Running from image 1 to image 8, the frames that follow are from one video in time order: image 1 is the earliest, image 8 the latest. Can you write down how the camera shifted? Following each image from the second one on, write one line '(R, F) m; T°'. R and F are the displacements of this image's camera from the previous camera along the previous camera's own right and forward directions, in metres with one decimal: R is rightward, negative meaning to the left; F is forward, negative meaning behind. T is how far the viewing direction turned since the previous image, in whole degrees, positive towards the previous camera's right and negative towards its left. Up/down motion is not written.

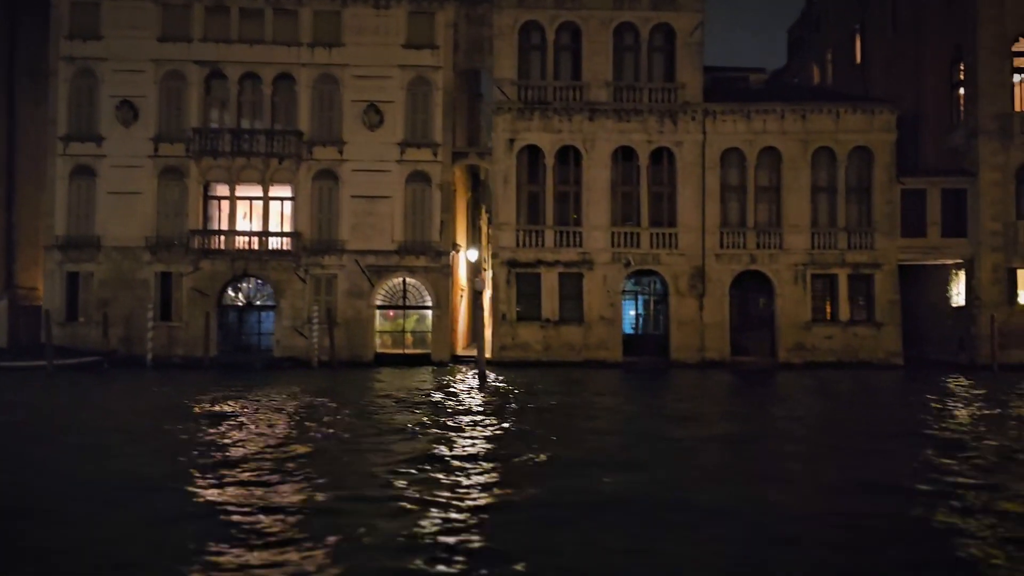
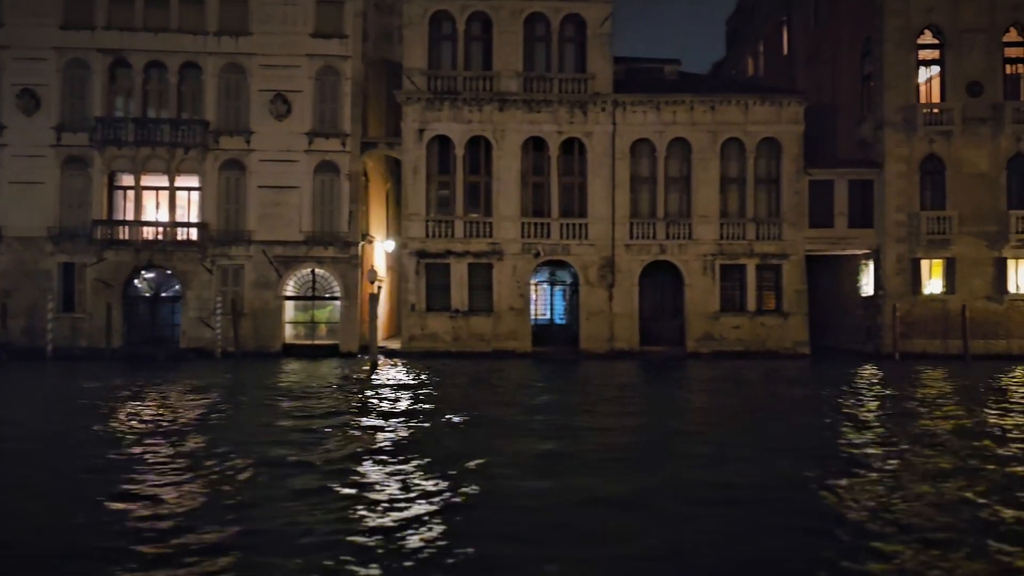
(+3.3, 0.0) m; +1°
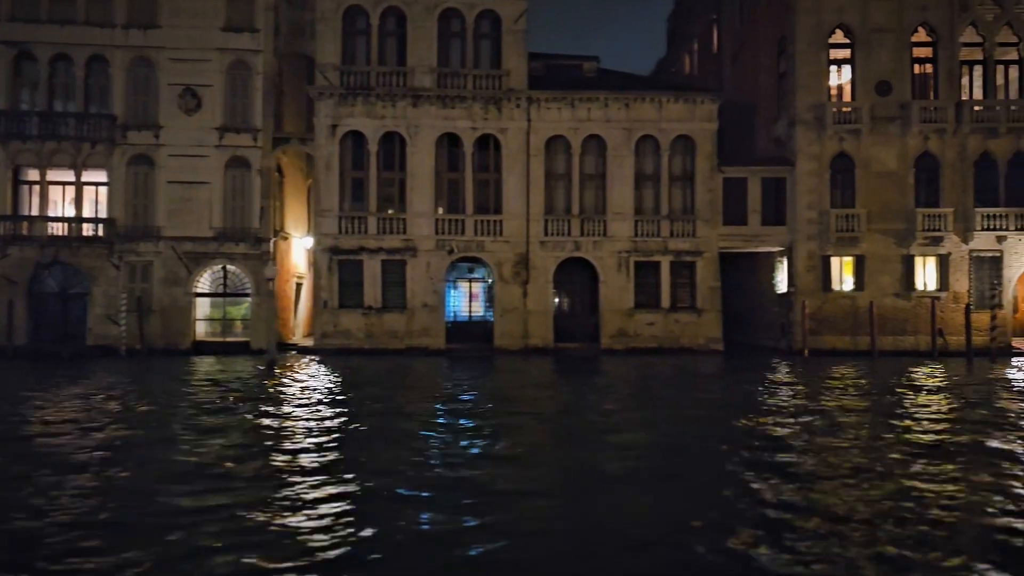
(+3.0, 0.0) m; +1°
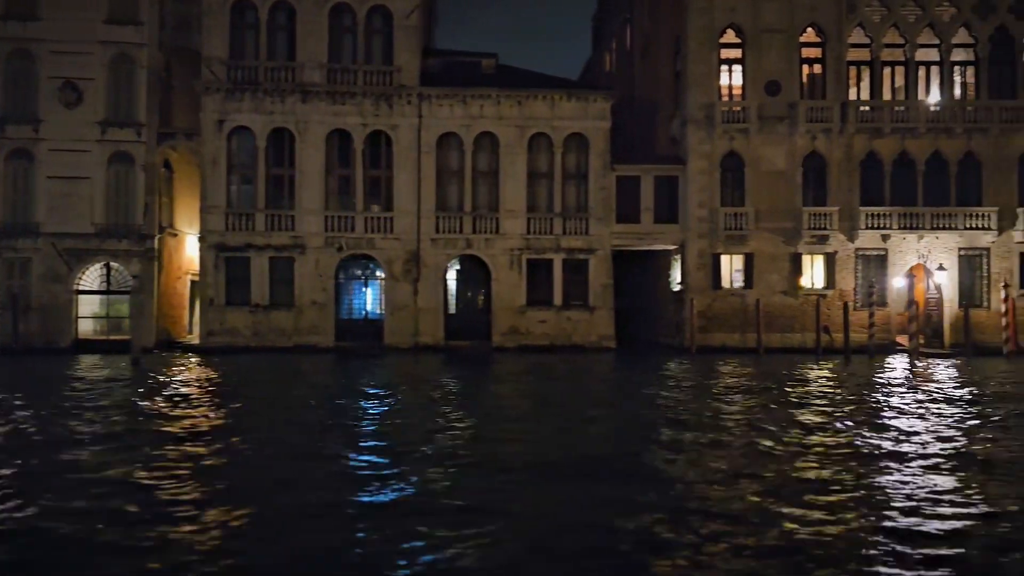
(+3.8, 0.0) m; +2°
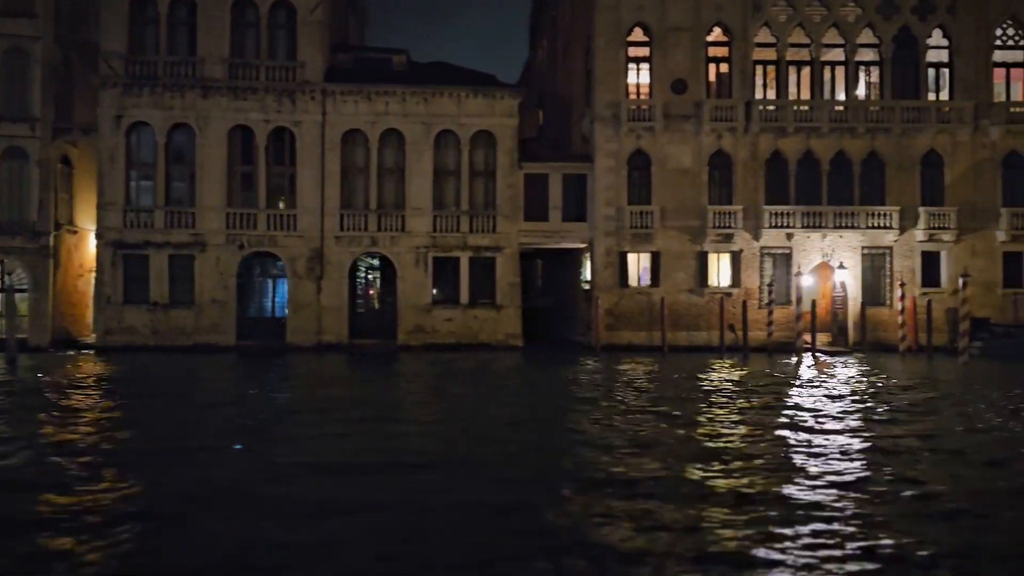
(+3.4, +0.1) m; +1°
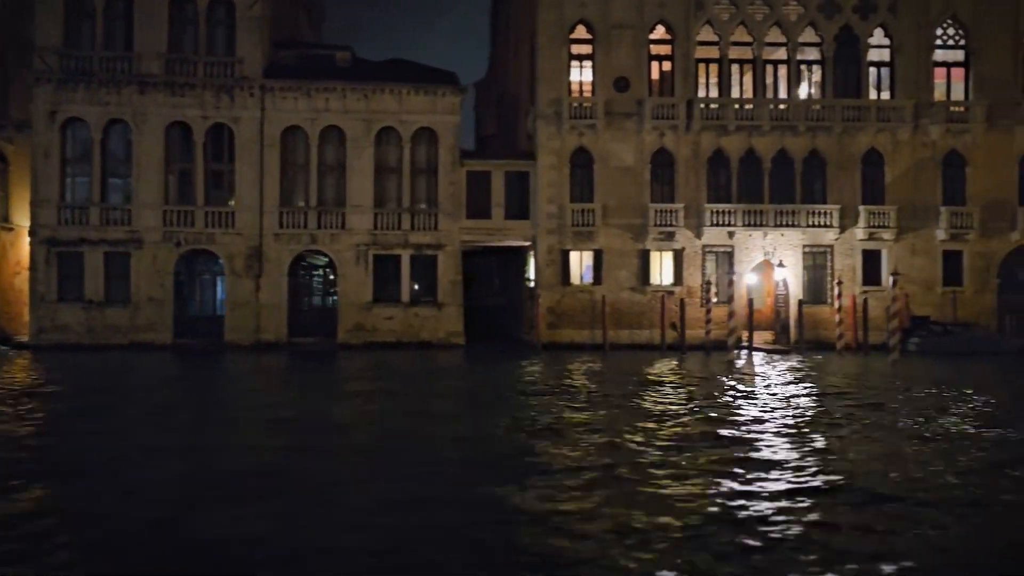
(+2.2, +0.1) m; +1°
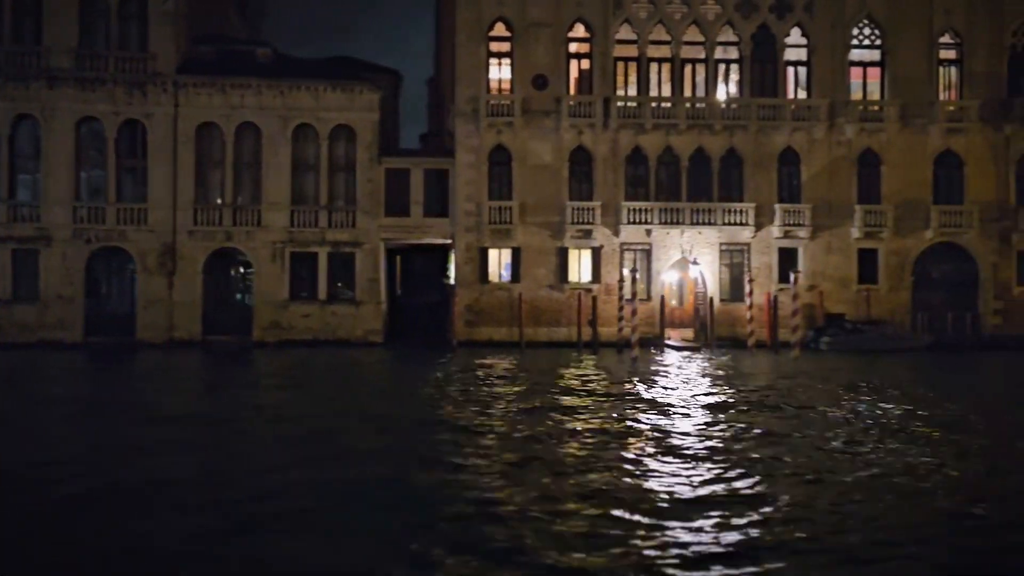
(+3.0, 0.0) m; +1°
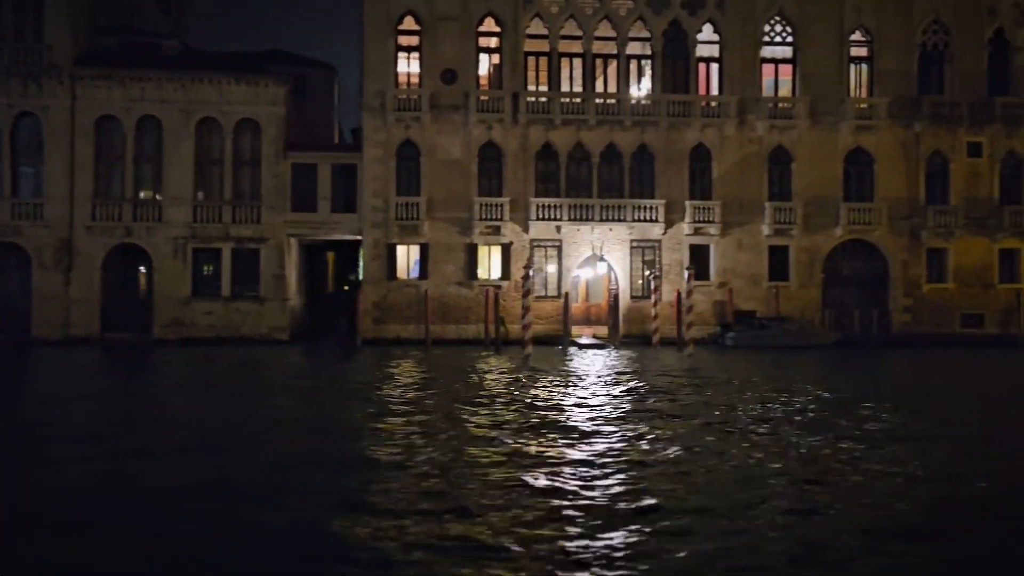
(+3.3, +0.3) m; +1°
